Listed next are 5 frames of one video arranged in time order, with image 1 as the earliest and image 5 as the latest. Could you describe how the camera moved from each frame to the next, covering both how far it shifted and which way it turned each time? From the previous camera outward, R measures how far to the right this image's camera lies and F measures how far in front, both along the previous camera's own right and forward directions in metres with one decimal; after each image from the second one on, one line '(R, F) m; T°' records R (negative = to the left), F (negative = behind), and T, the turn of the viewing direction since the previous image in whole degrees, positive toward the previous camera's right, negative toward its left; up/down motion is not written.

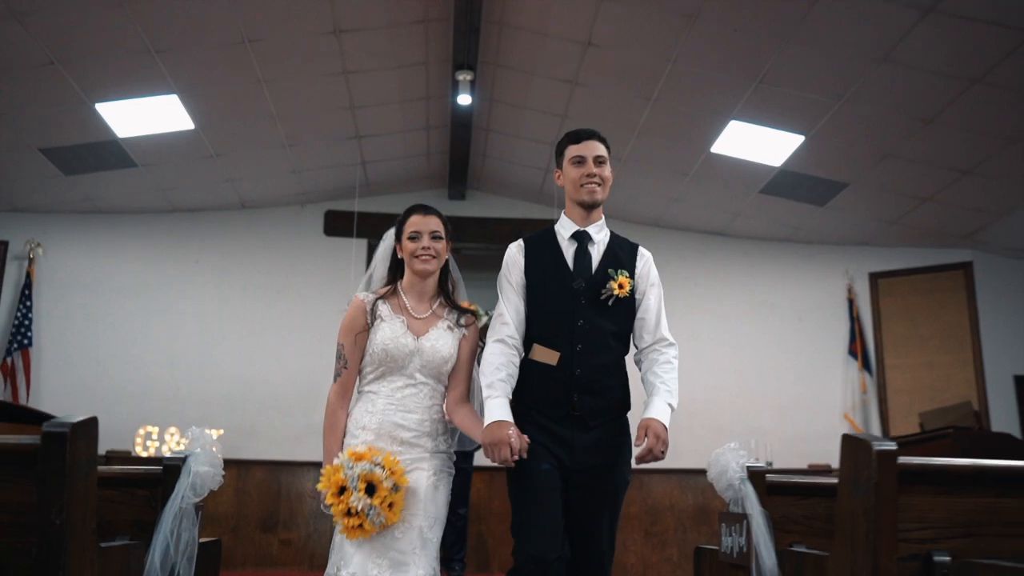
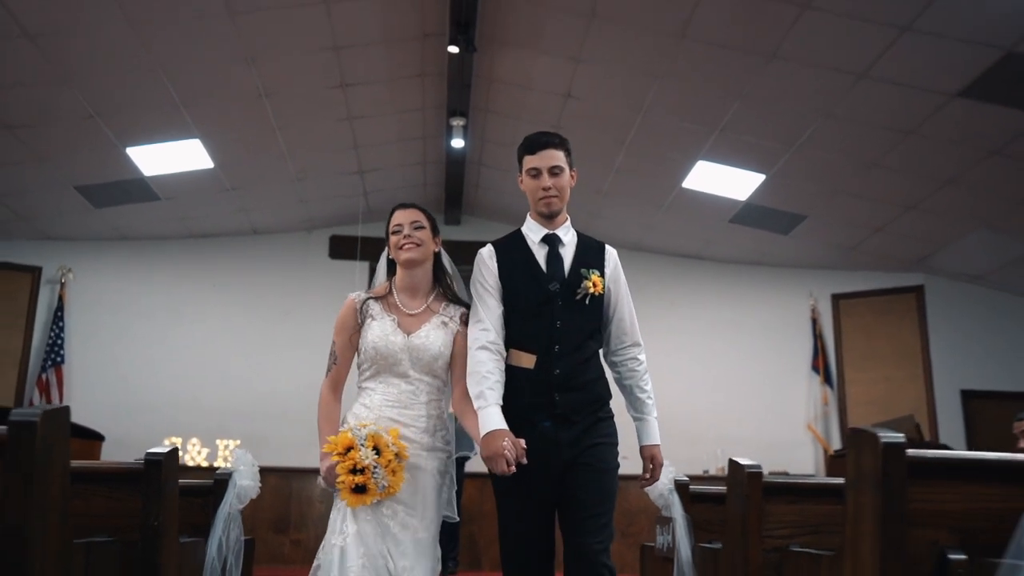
(+0.1, -0.8) m; 0°
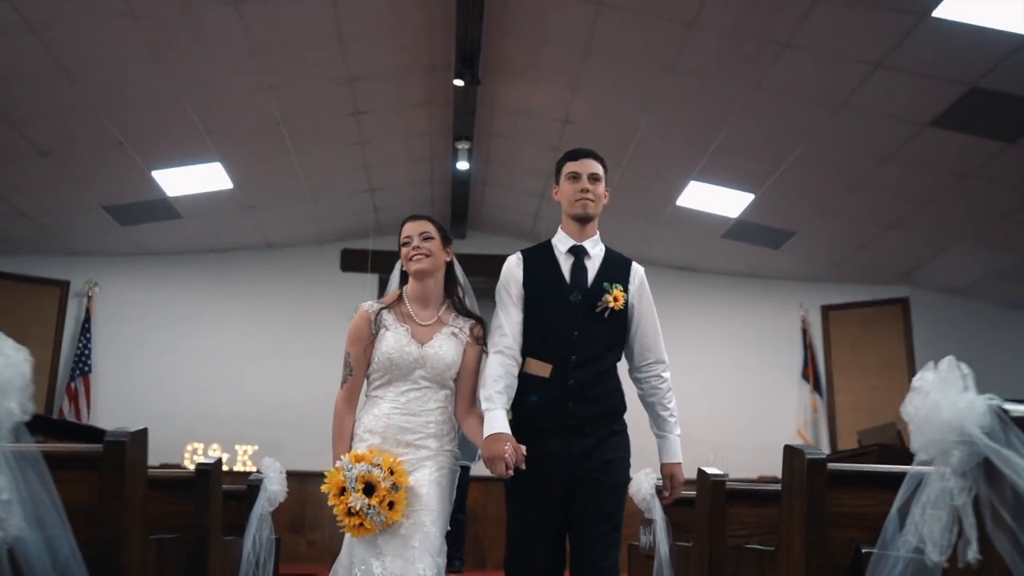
(0.0, -0.5) m; 0°
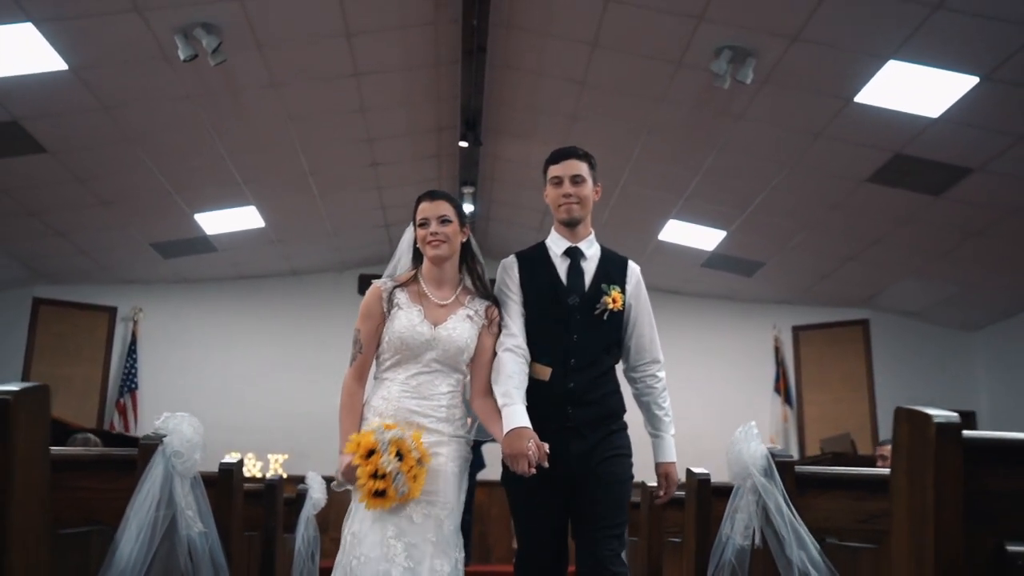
(+0.1, -1.2) m; -1°
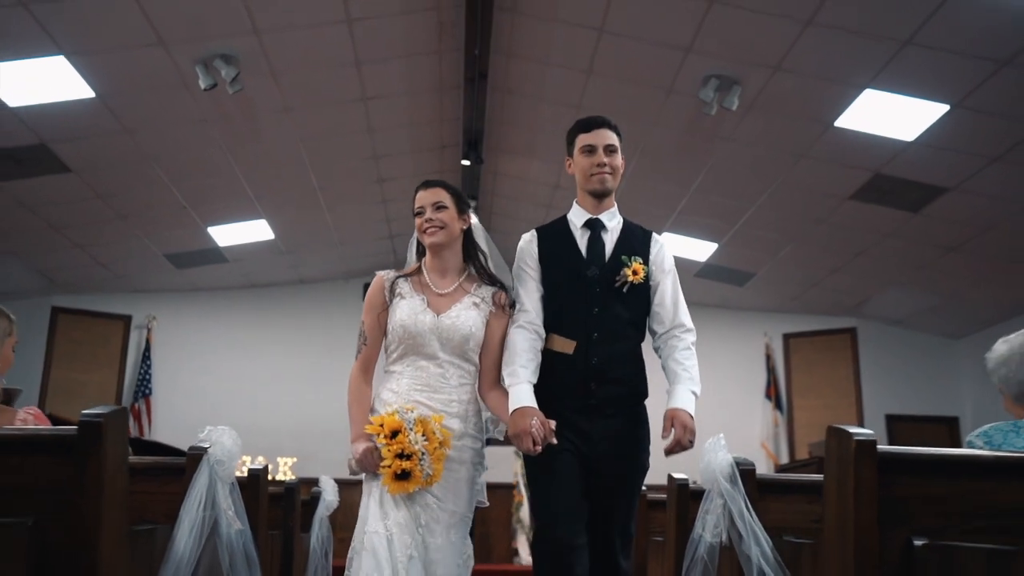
(0.0, -0.4) m; 0°
